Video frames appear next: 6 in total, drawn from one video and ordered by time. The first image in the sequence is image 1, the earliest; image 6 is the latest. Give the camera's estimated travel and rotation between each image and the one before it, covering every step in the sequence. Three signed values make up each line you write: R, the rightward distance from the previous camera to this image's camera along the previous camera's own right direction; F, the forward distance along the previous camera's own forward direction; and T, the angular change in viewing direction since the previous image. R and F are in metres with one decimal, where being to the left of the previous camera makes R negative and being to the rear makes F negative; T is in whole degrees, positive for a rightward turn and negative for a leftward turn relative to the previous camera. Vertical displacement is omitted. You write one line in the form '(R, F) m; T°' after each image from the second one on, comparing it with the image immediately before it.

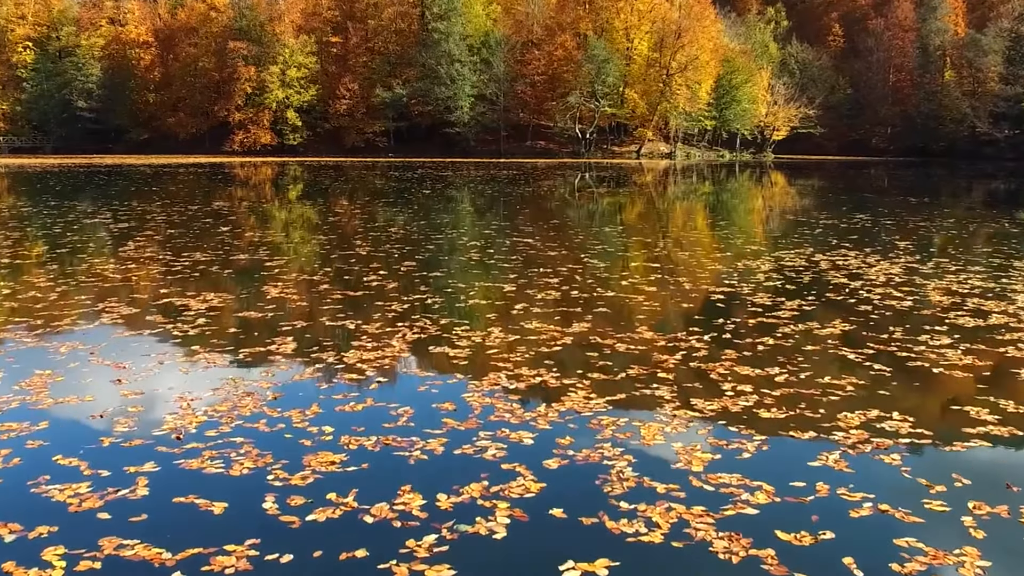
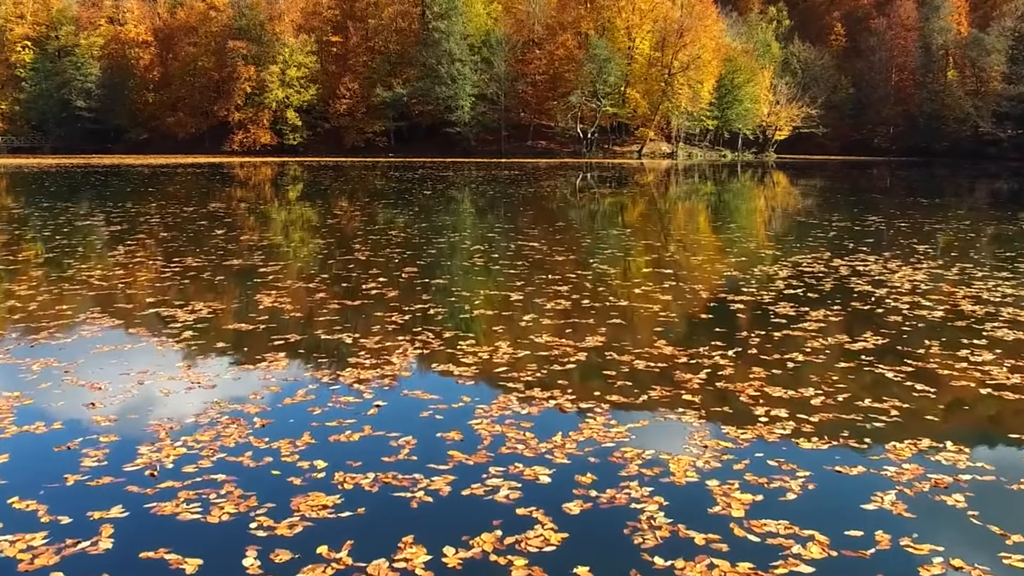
(-0.1, +0.6) m; 0°
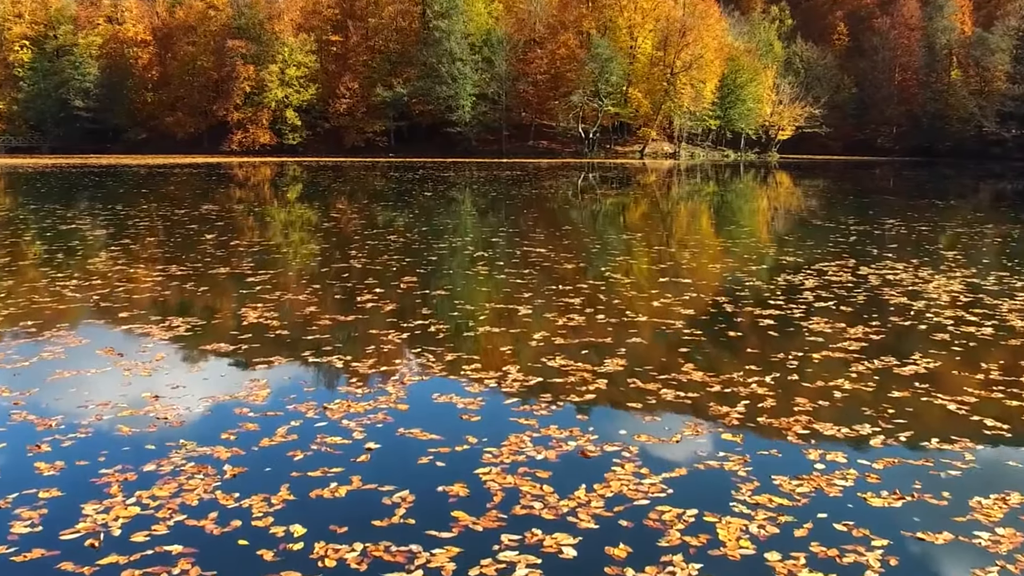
(-0.1, +0.8) m; 0°
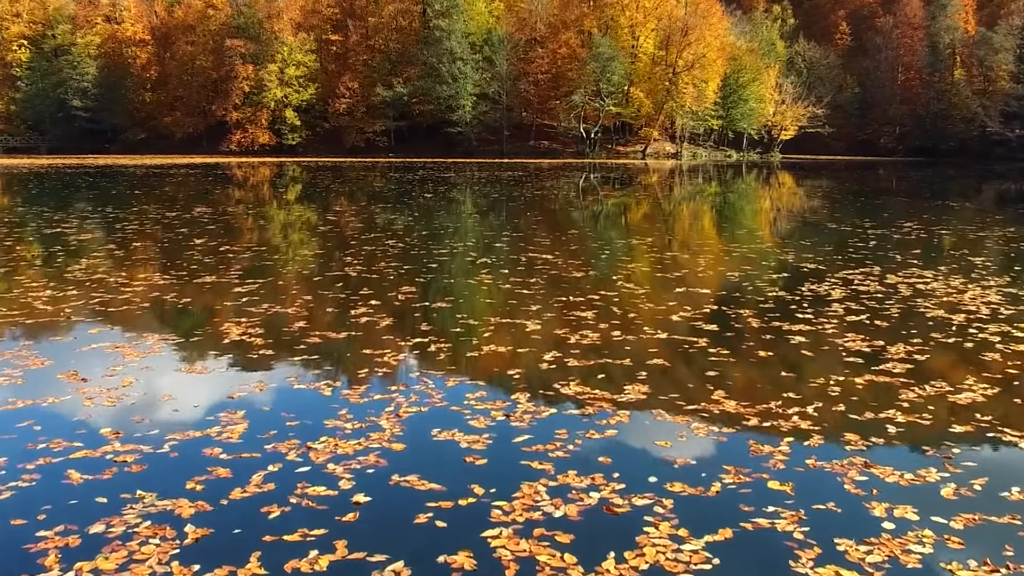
(-0.1, +0.8) m; 0°
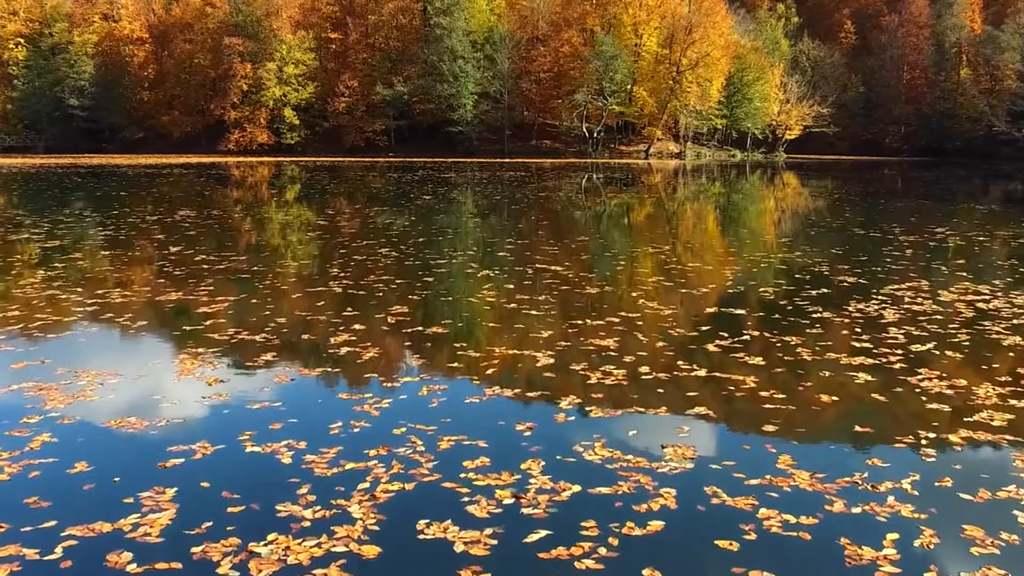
(-0.1, +1.3) m; 0°
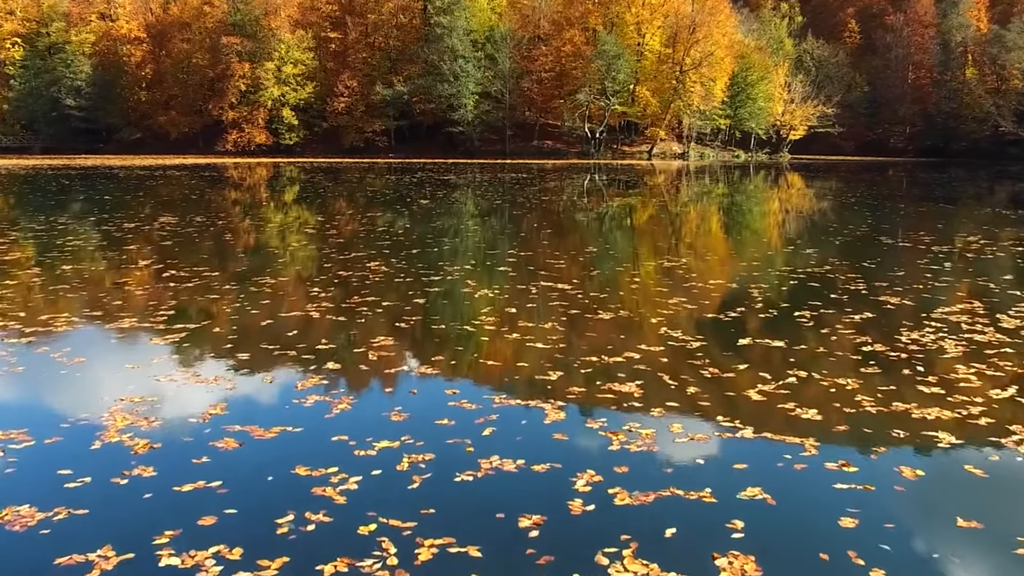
(0.0, +1.3) m; 0°
